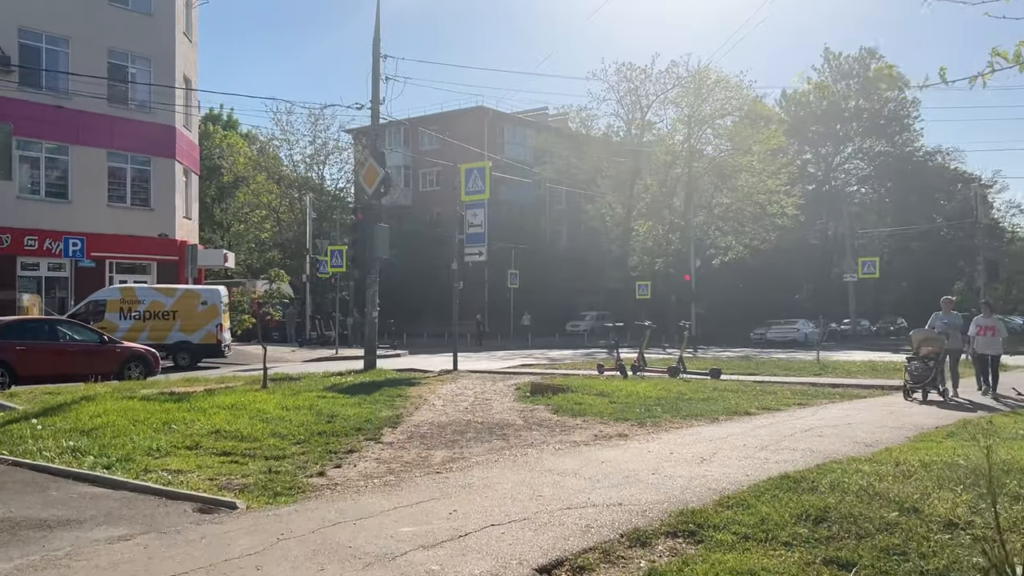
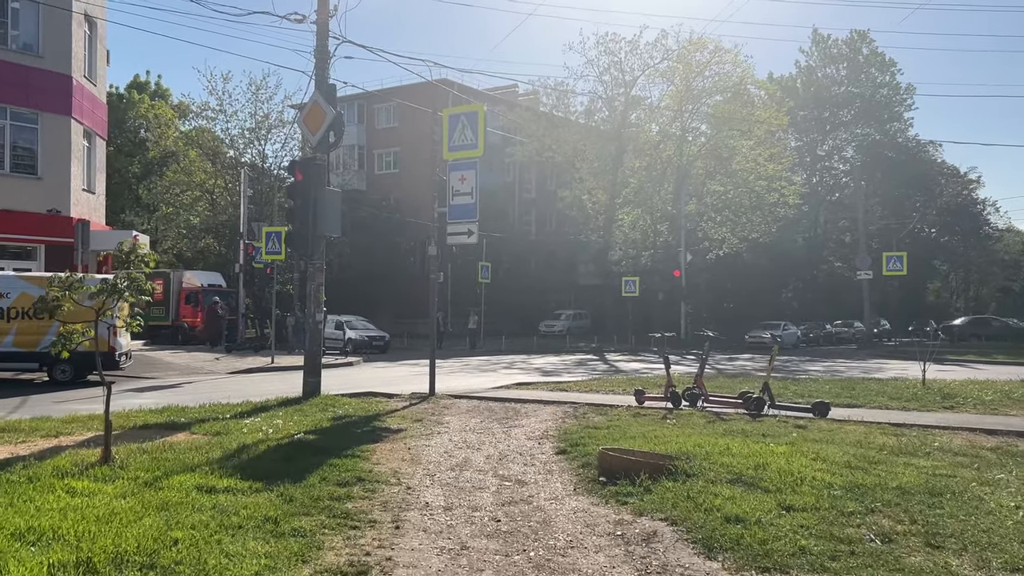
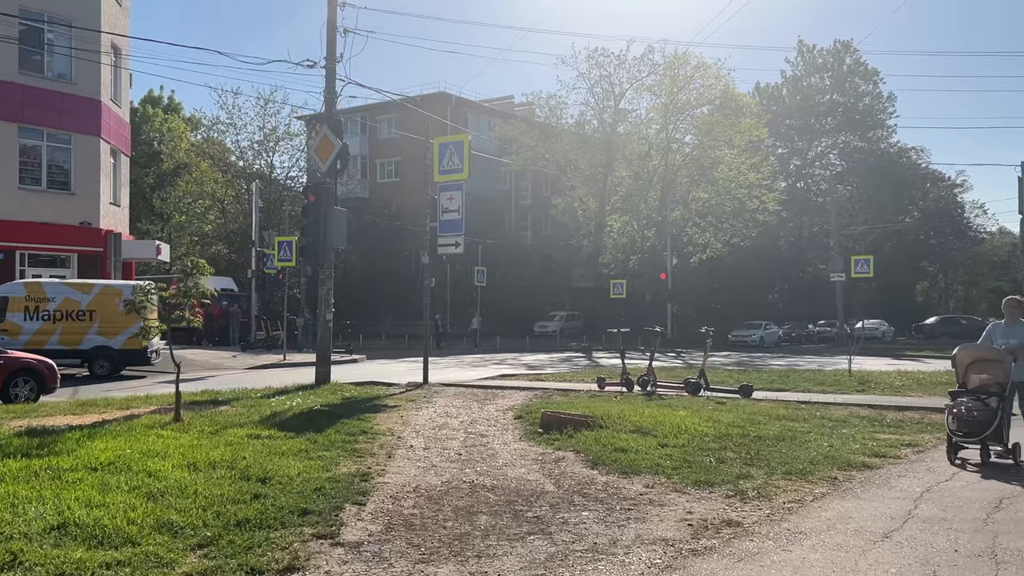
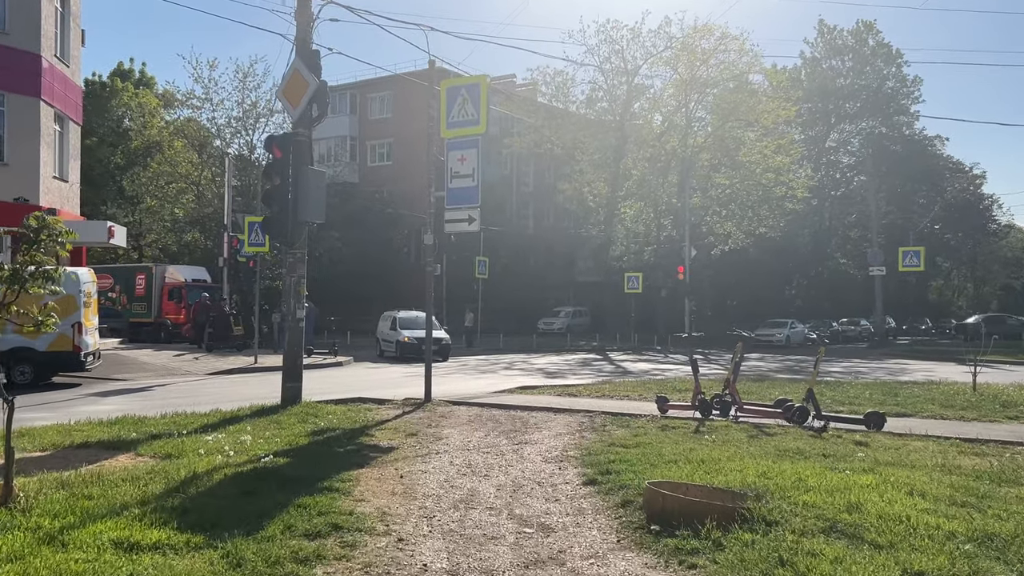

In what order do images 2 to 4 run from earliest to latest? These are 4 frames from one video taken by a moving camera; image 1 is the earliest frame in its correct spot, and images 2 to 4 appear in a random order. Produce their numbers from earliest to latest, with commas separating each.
3, 2, 4
